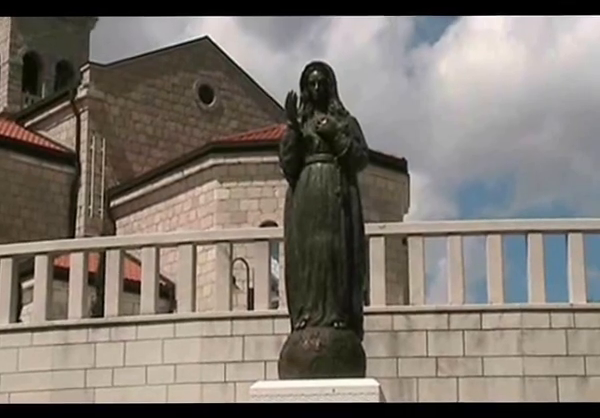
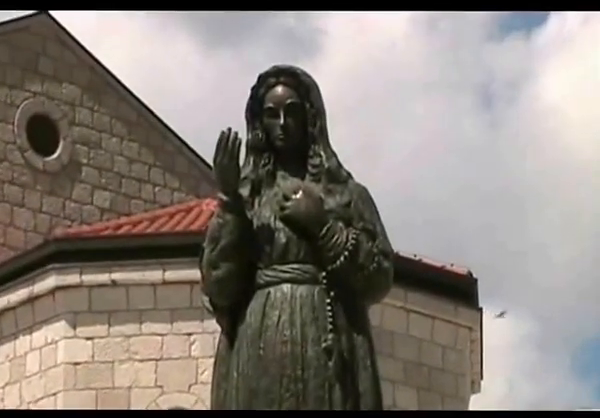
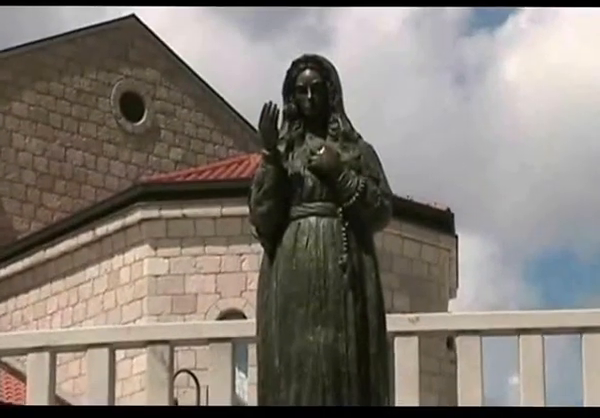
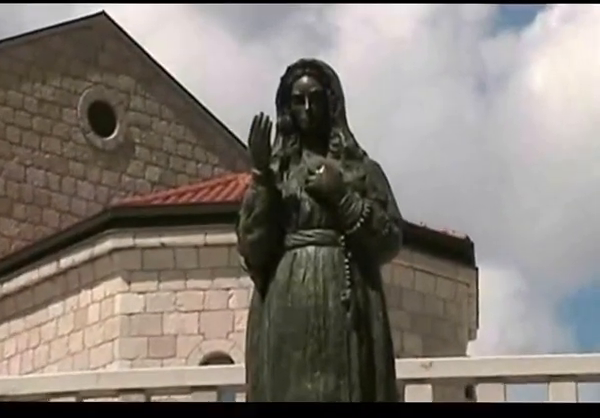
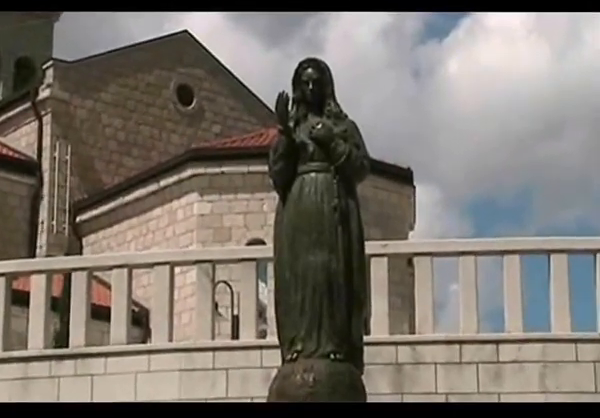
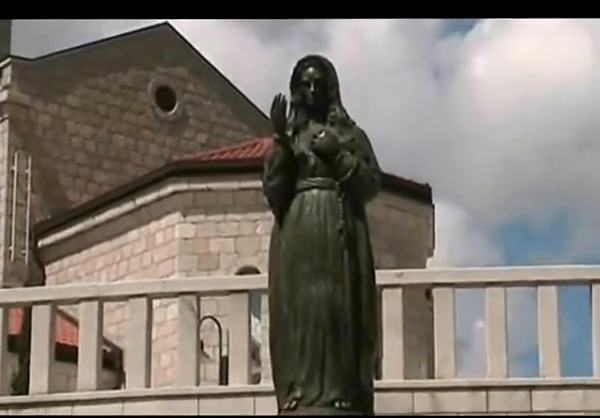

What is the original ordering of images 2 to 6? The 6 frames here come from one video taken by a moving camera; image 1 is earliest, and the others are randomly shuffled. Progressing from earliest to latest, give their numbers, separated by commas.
5, 6, 3, 4, 2
